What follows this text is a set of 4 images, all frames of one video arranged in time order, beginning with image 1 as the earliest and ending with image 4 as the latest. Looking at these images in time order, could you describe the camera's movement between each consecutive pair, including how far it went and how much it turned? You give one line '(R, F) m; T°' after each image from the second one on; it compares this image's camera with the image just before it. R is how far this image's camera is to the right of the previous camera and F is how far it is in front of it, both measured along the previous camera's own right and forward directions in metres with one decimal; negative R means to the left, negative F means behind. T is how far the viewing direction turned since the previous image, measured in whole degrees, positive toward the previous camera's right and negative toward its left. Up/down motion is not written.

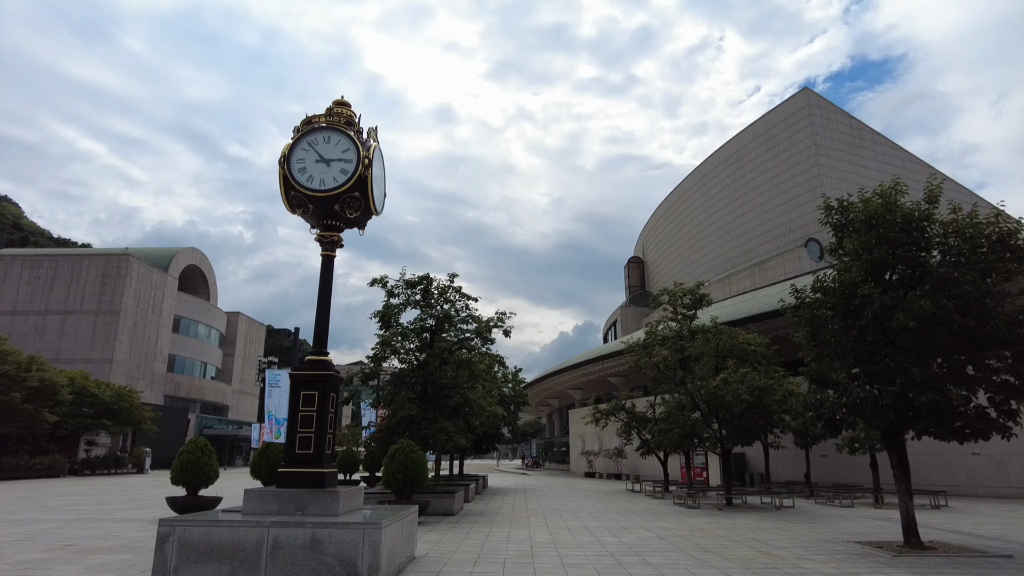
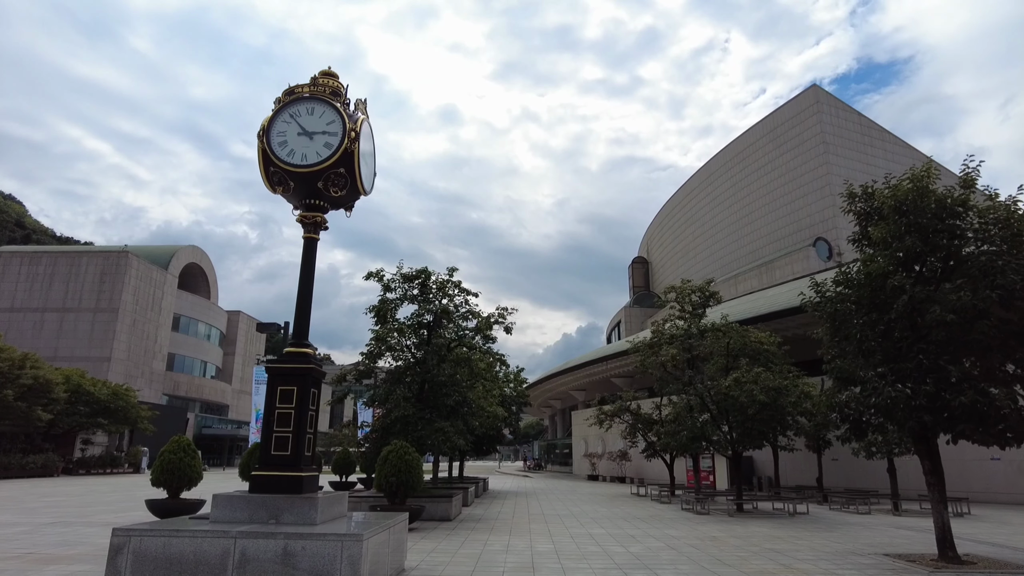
(+0.1, +0.8) m; 0°
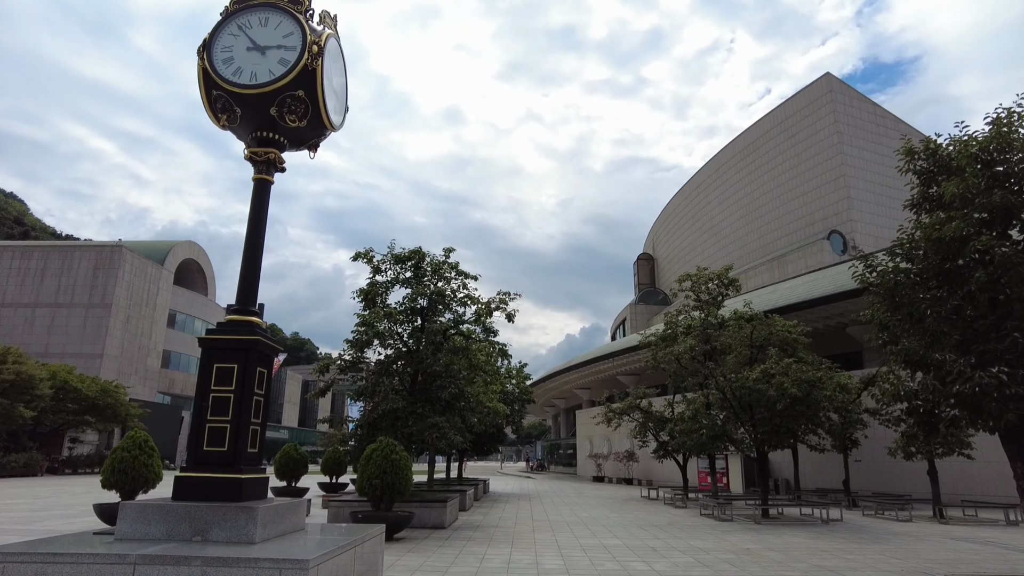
(0.0, +1.8) m; 0°
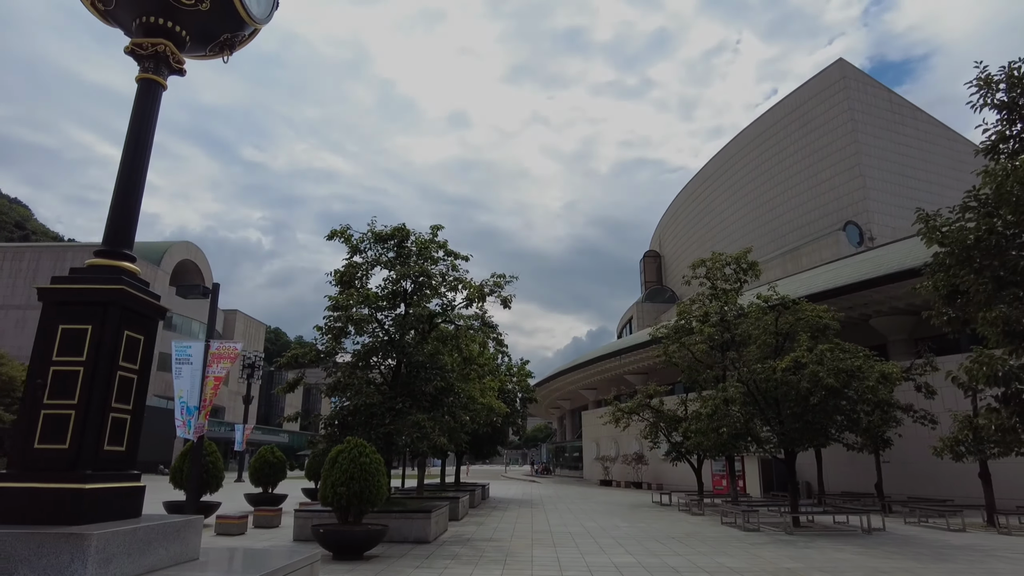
(+0.3, +1.9) m; -1°
